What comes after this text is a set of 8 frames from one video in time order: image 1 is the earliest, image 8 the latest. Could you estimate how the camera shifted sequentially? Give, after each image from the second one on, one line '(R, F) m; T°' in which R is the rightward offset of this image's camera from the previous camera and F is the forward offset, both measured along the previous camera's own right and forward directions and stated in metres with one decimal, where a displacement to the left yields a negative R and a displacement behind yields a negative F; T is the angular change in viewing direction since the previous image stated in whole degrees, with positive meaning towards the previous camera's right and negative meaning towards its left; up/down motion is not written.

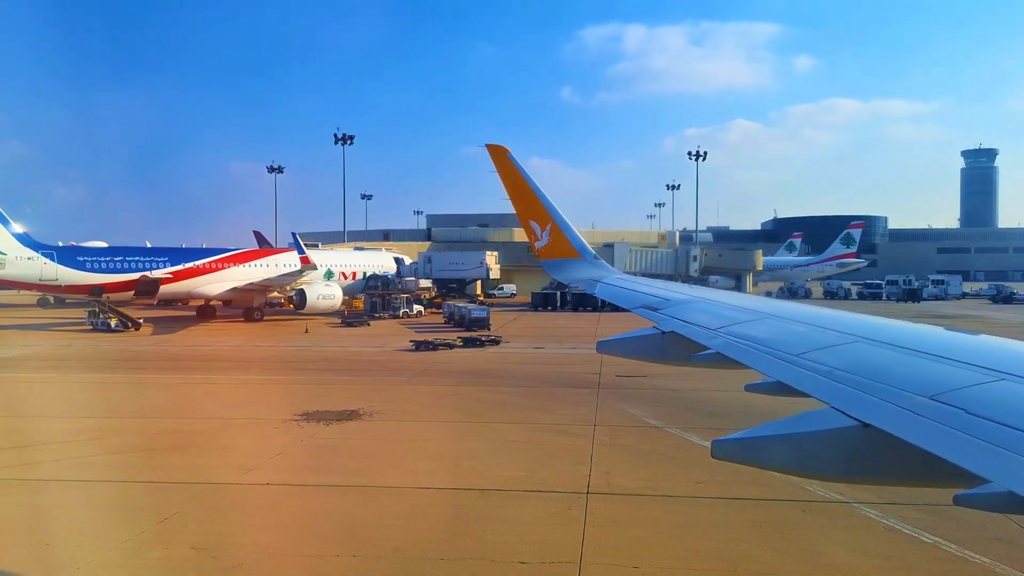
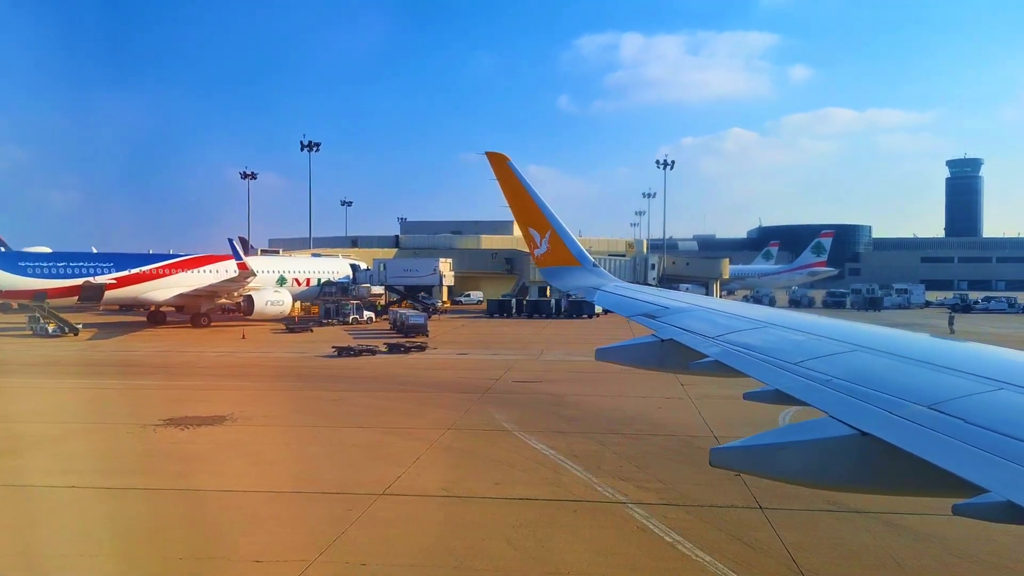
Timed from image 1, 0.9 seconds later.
(+2.5, -0.2) m; +1°
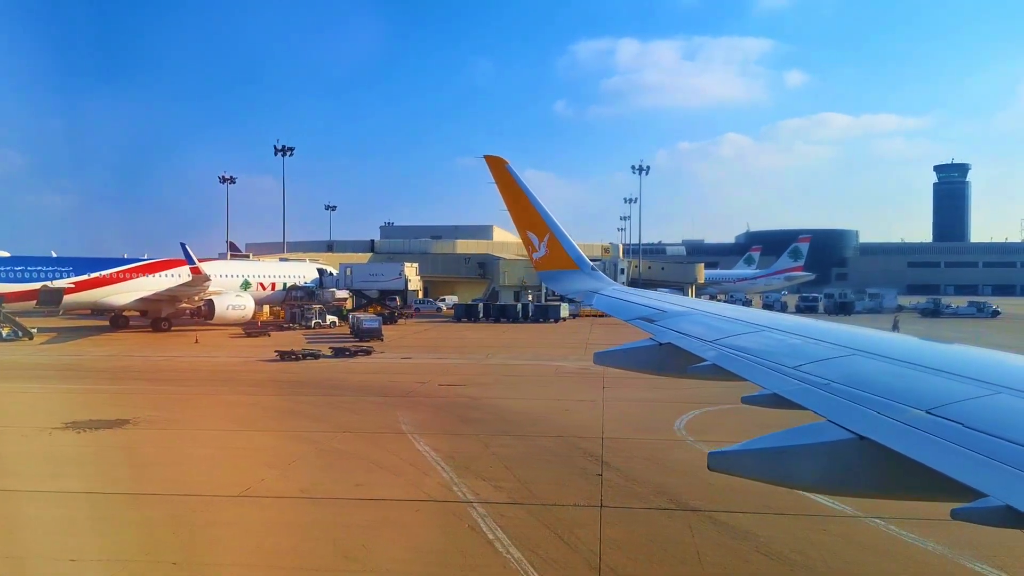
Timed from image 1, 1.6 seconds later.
(+1.8, -0.2) m; +1°
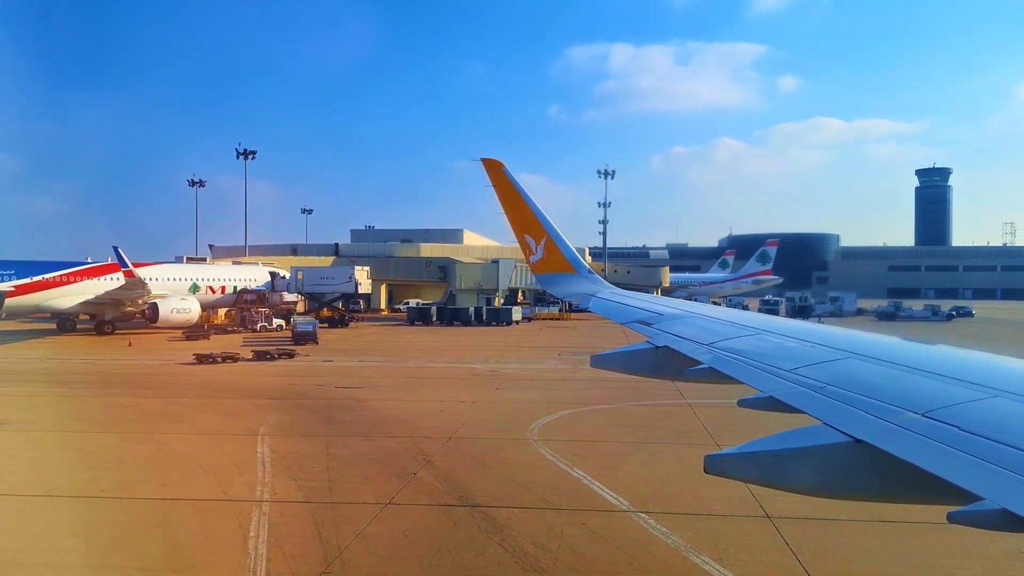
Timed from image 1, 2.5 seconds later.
(+2.5, -0.2) m; +1°
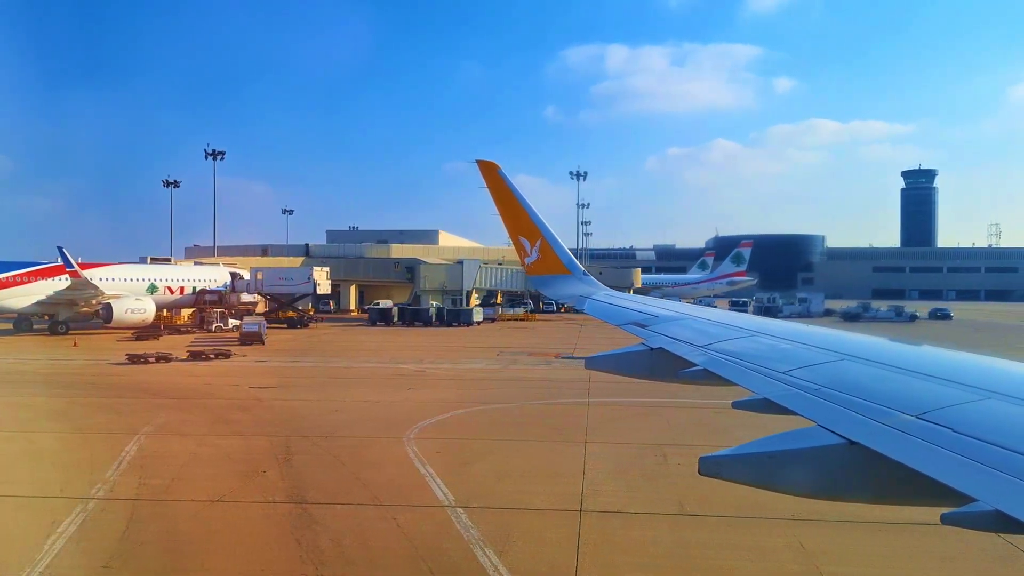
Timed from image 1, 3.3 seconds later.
(+2.1, -0.1) m; +1°
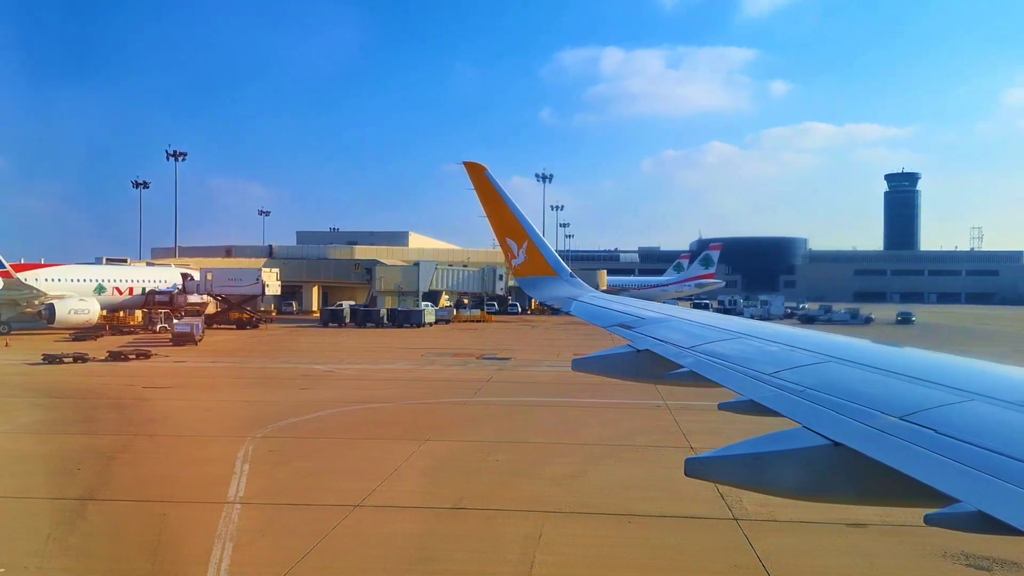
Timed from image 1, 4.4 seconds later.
(+2.6, -0.2) m; +1°
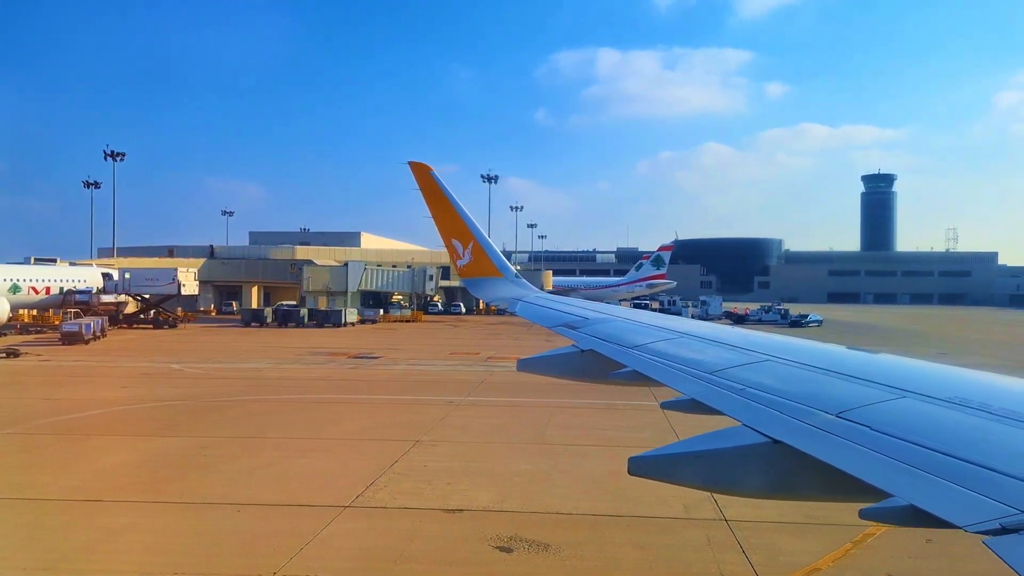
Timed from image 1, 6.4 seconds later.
(+4.3, -0.4) m; +1°
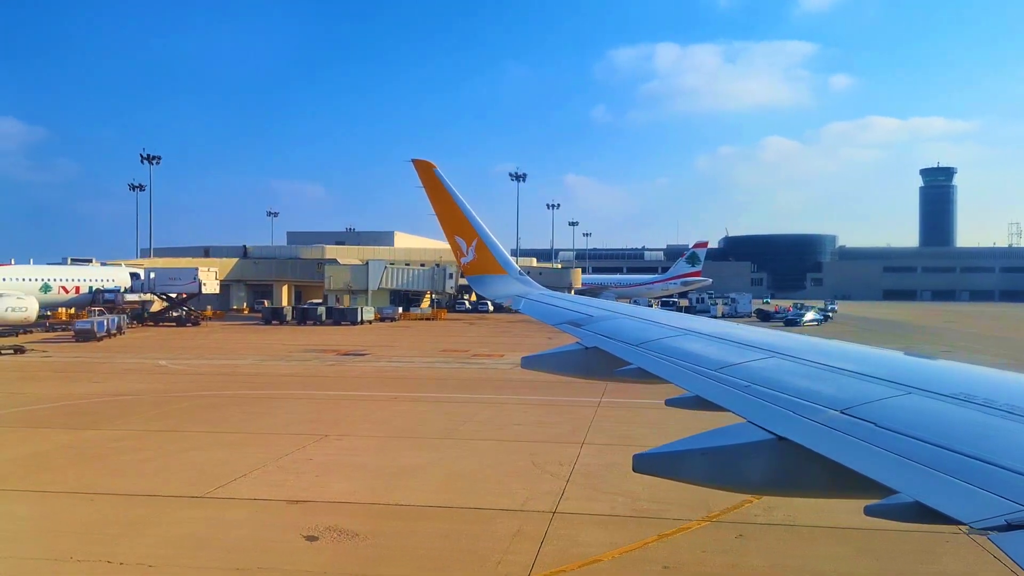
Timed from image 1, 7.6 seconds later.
(+2.5, -0.1) m; -4°
